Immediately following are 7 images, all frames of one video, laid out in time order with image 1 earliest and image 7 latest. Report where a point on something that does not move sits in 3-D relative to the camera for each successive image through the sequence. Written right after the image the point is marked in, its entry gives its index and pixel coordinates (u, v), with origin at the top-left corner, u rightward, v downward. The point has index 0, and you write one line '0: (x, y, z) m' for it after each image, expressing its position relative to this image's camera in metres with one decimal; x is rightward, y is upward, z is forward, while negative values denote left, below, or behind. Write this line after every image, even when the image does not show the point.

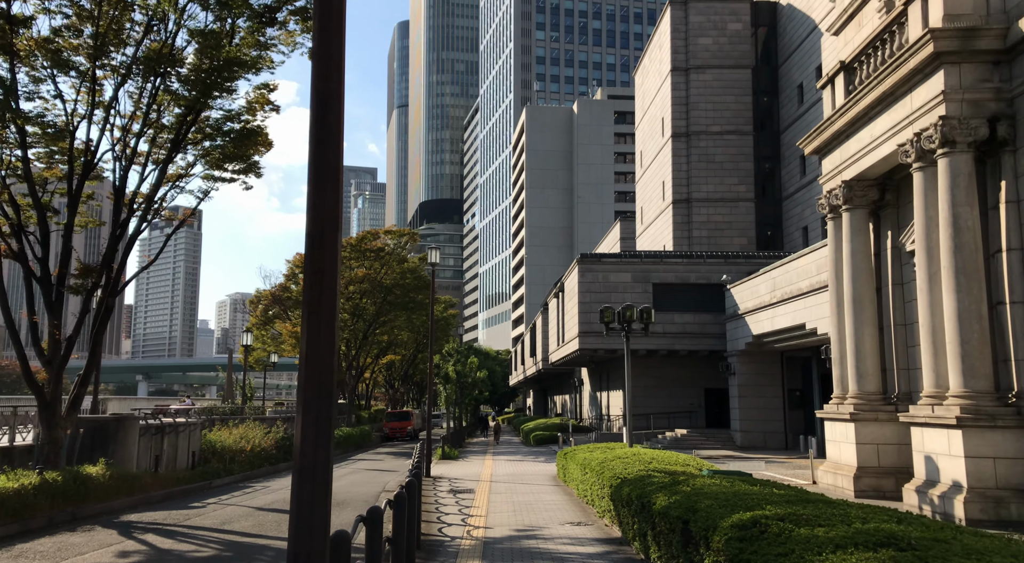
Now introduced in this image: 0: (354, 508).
0: (-3.1, -4.4, +16.0) m
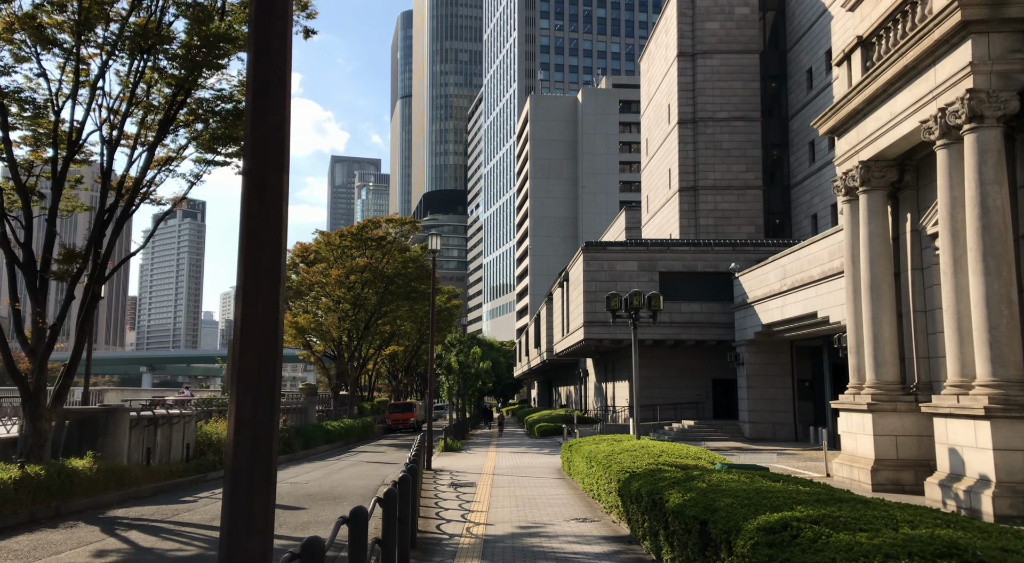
0: (-3.0, -4.1, +15.4) m
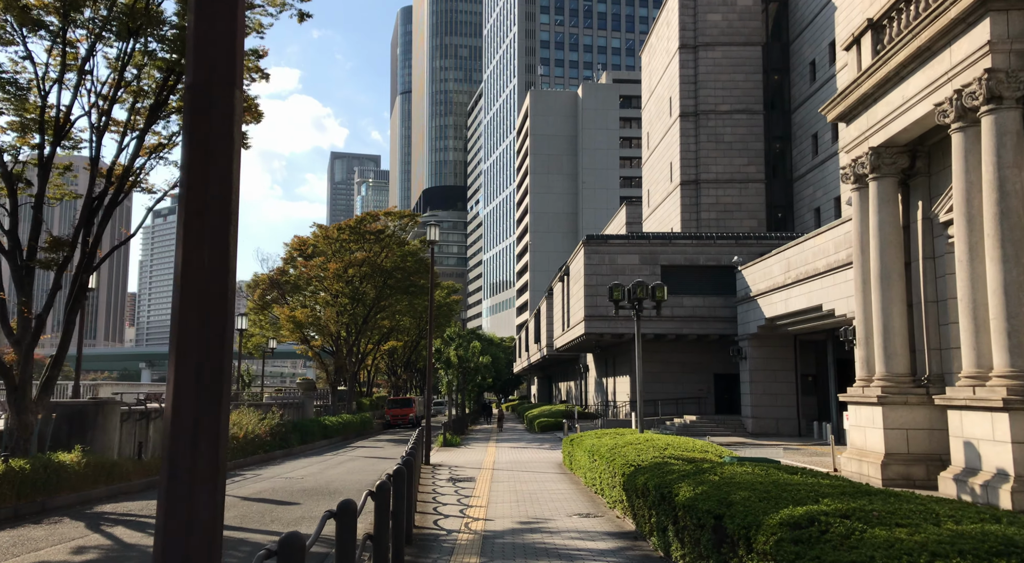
0: (-3.0, -3.9, +15.0) m
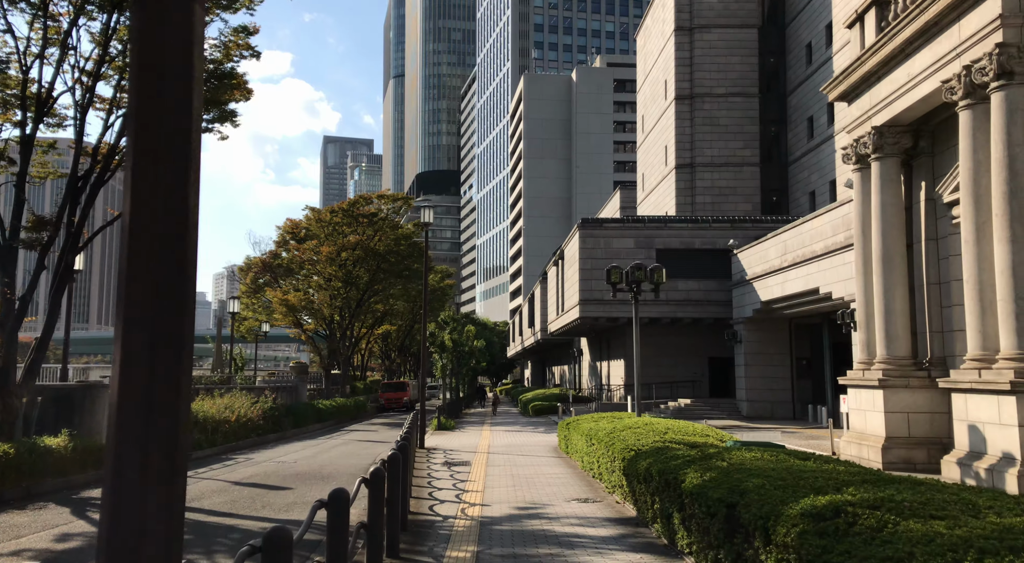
0: (-3.1, -3.6, +14.7) m
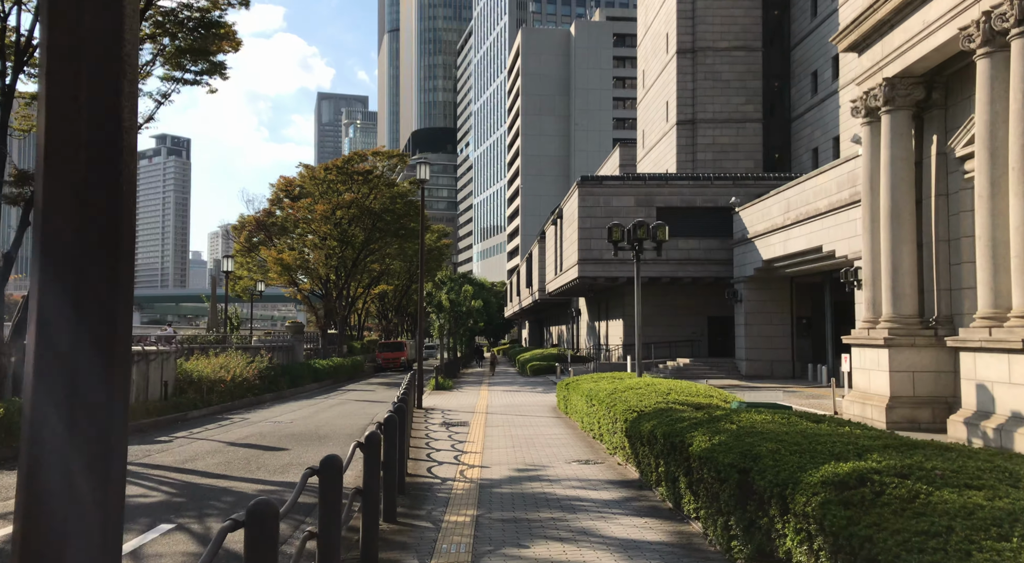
0: (-3.1, -2.8, +14.5) m
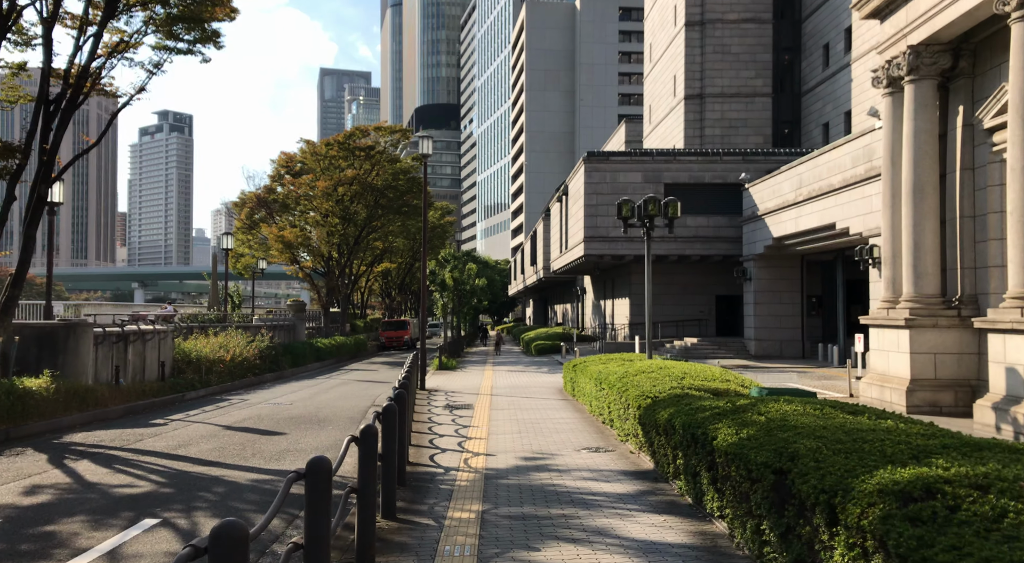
0: (-3.0, -2.5, +14.1) m
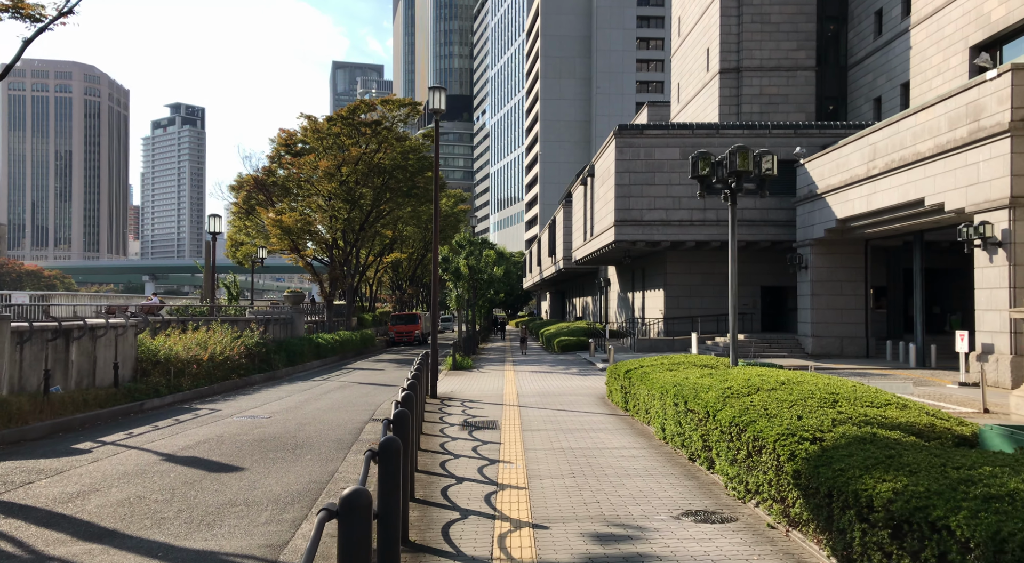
0: (-2.5, -2.2, +10.5) m
